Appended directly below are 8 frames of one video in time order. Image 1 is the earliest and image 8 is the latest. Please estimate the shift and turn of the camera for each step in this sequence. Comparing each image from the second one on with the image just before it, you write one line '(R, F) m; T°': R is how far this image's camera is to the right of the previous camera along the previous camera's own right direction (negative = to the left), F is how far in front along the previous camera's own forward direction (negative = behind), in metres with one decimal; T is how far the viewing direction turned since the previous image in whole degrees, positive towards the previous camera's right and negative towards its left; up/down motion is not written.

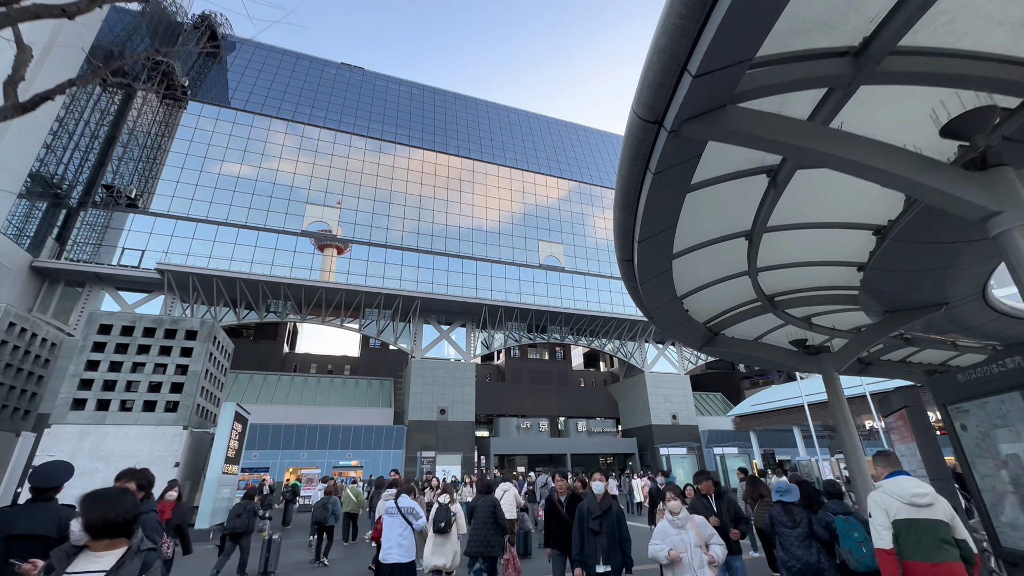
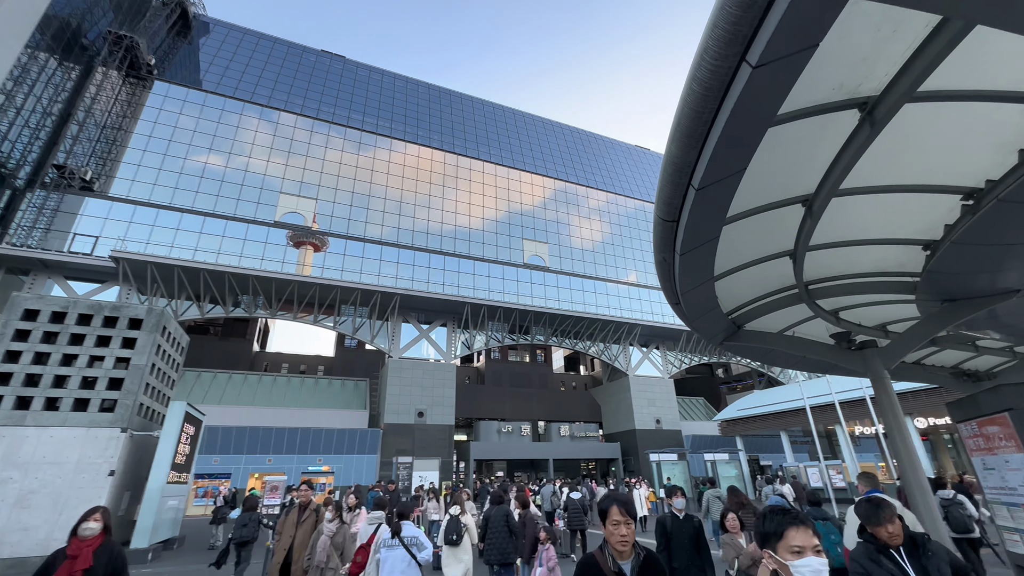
(-0.3, +1.4) m; +3°
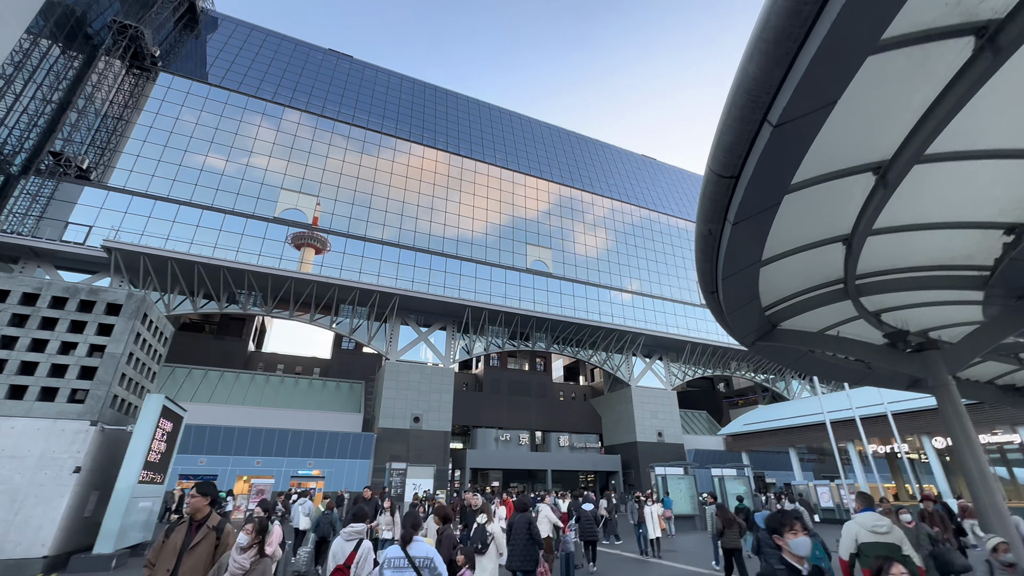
(-0.2, +0.9) m; 0°
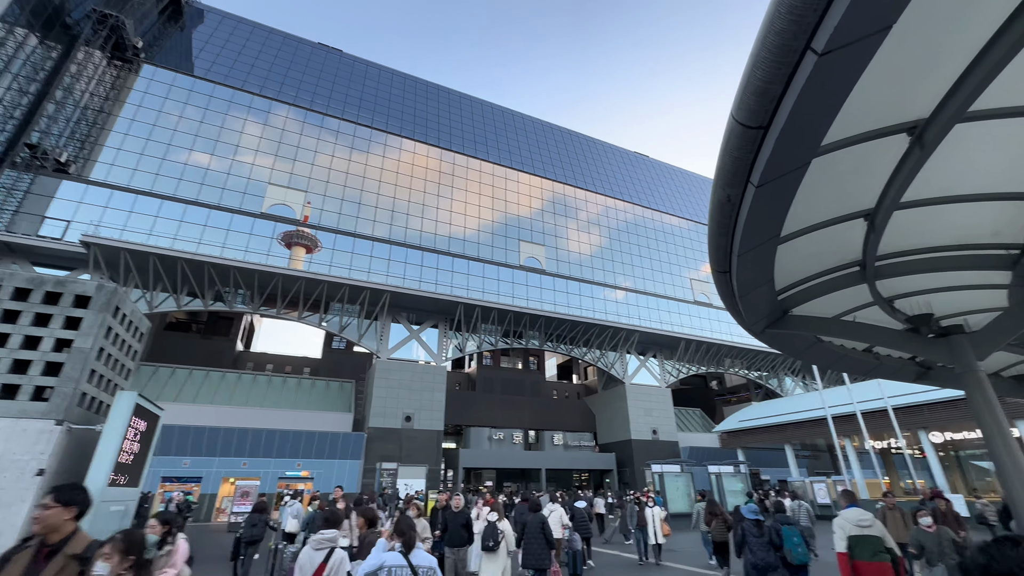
(0.0, +0.6) m; +1°
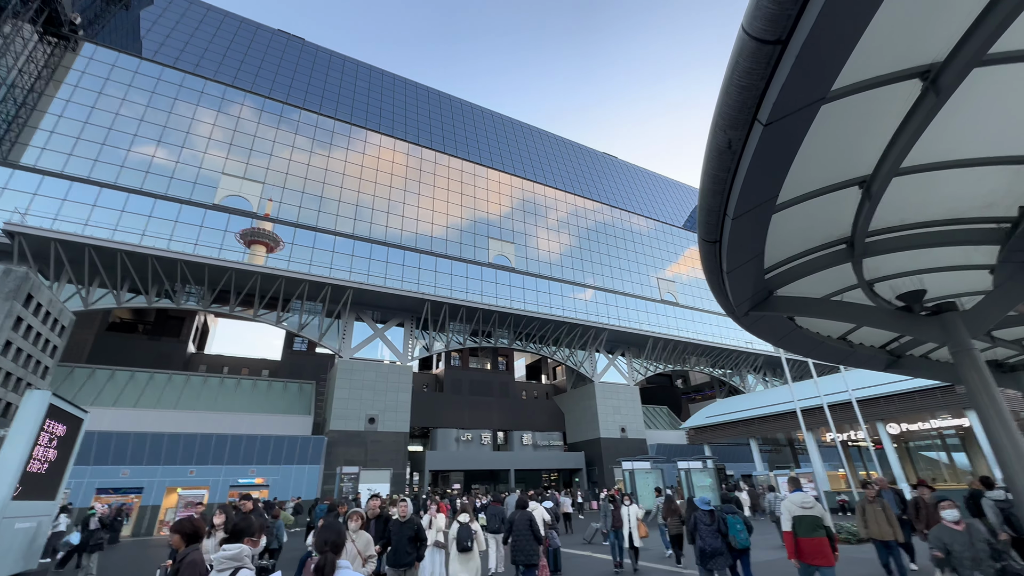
(0.0, +0.7) m; +4°
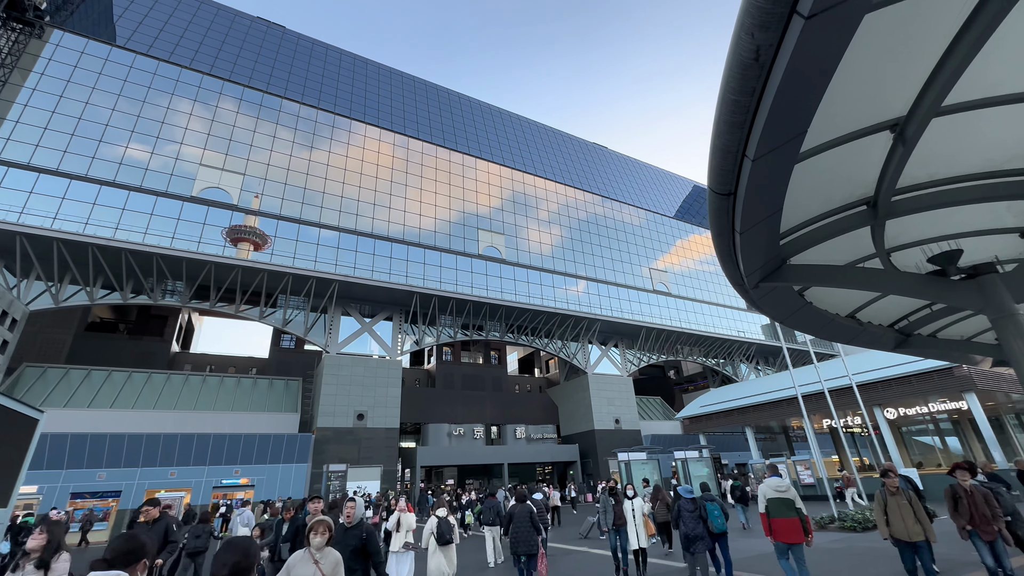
(+0.1, +0.7) m; +1°
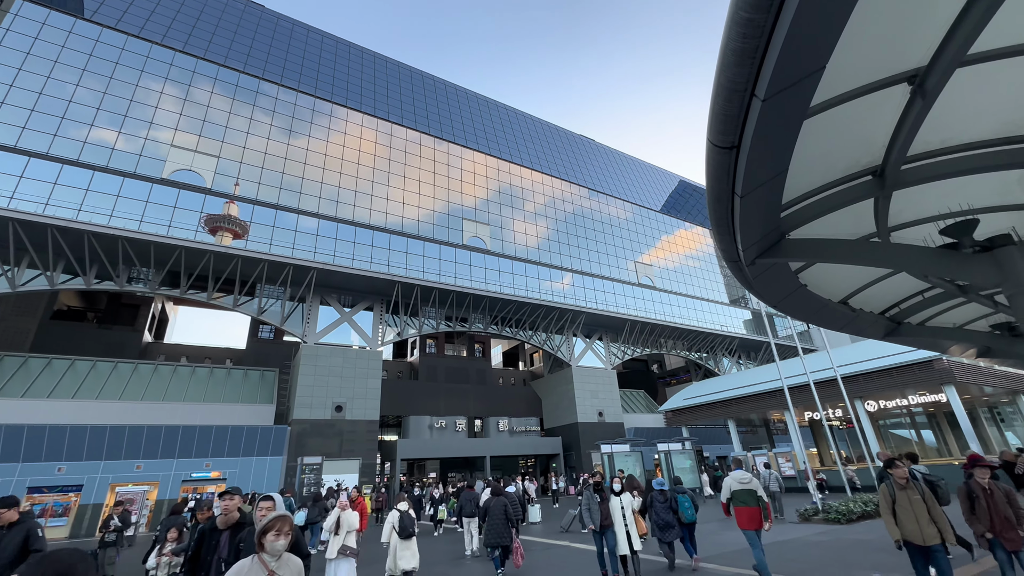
(+0.1, +0.6) m; +2°
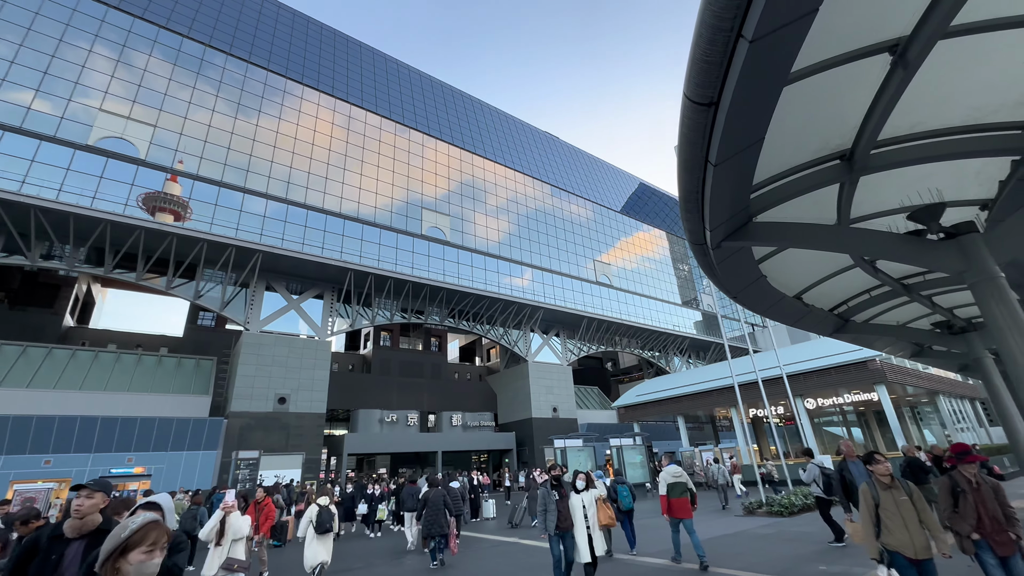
(+0.1, +0.5) m; +5°
